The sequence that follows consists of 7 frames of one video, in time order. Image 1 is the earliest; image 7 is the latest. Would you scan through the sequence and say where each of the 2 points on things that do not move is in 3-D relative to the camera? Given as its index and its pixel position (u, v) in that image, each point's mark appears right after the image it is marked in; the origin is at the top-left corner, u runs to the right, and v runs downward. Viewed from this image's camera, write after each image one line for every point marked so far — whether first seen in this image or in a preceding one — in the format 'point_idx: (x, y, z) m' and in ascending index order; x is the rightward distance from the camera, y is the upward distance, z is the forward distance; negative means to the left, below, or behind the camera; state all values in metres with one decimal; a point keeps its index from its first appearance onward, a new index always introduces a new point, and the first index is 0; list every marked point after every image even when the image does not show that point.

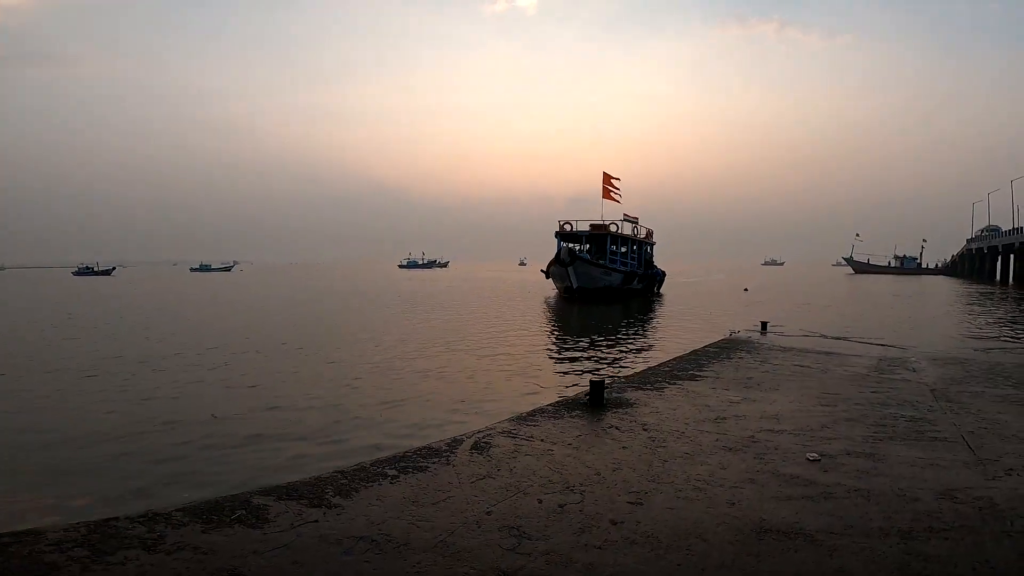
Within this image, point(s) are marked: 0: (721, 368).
0: (+4.0, -1.6, +11.2) m
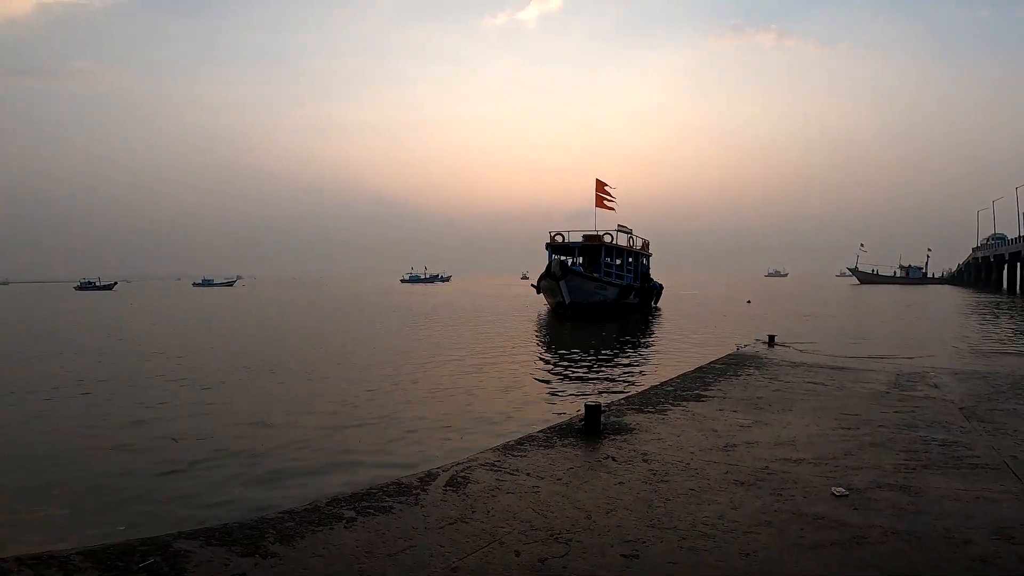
0: (+3.8, -1.8, +10.5) m
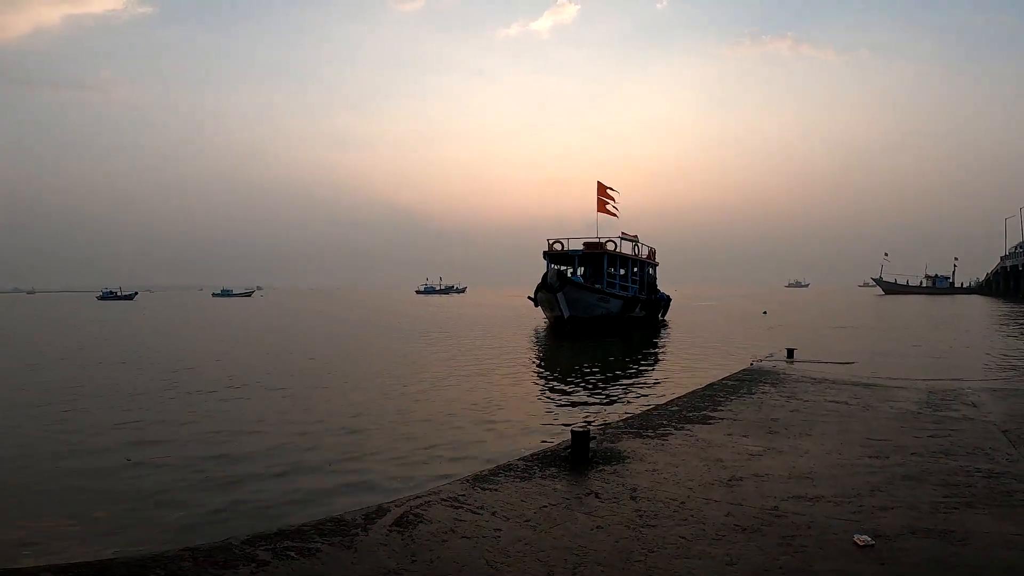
0: (+3.7, -2.0, +9.6) m
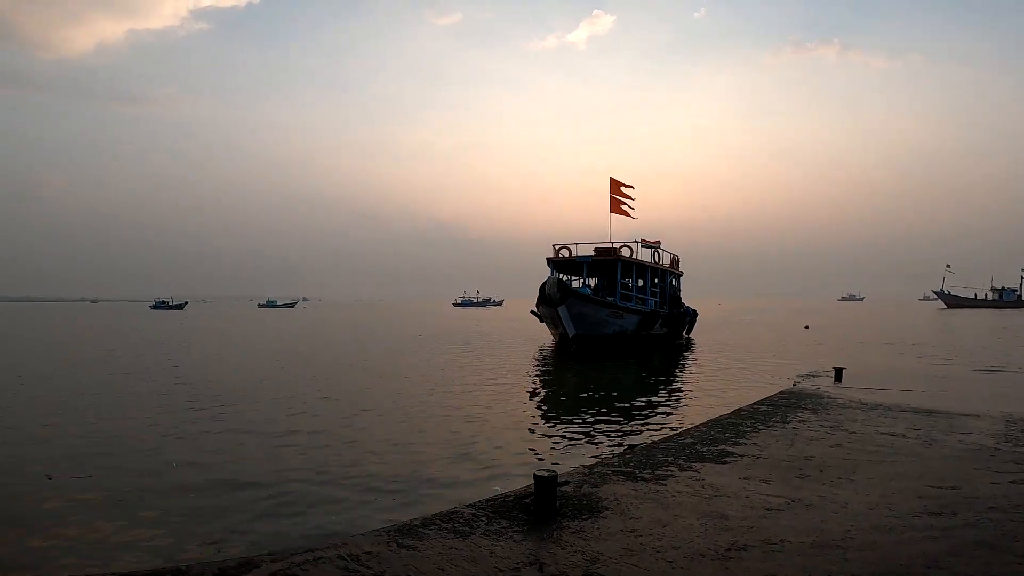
0: (+3.5, -2.1, +8.1) m
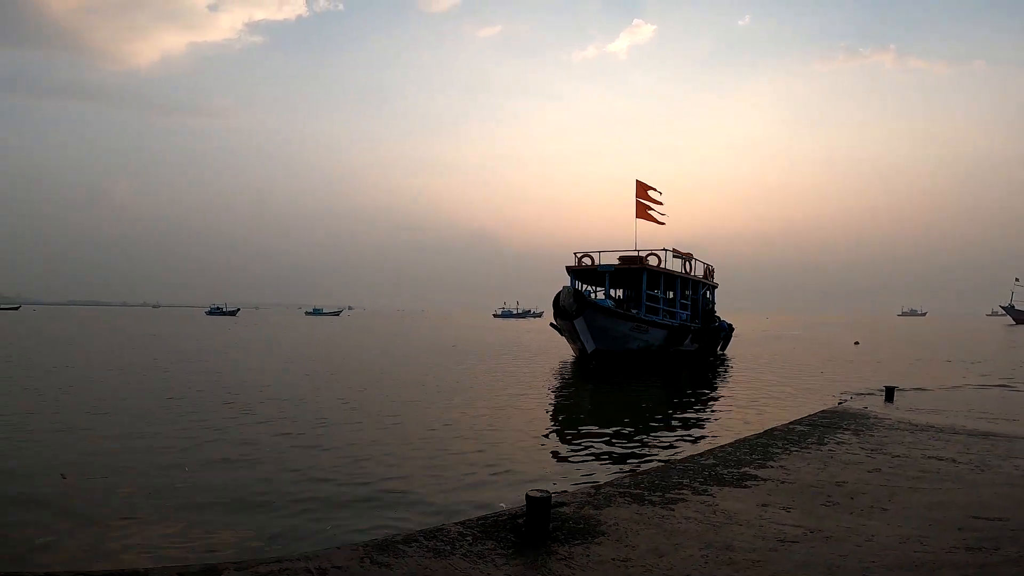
0: (+3.6, -2.3, +7.5) m
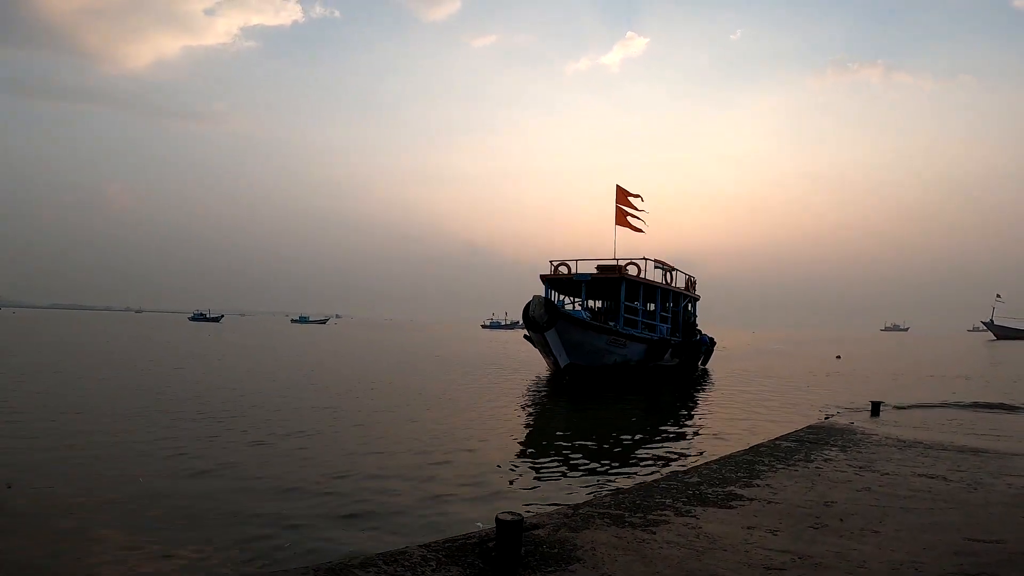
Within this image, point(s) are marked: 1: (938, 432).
0: (+3.4, -2.4, +7.2) m
1: (+9.5, -3.2, +13.1) m
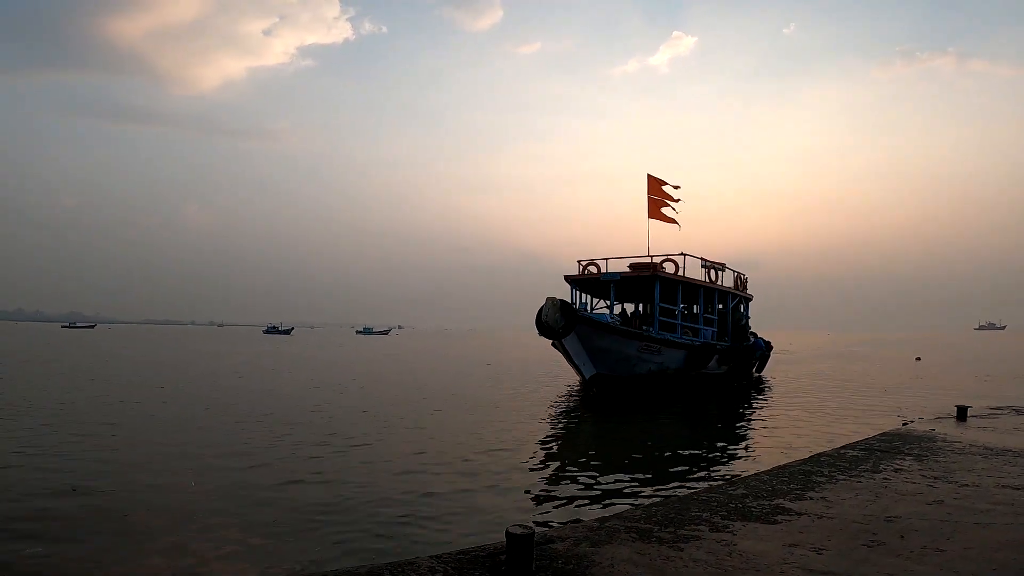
0: (+3.7, -2.4, +6.6) m
1: (+10.5, -3.1, +11.8) m
